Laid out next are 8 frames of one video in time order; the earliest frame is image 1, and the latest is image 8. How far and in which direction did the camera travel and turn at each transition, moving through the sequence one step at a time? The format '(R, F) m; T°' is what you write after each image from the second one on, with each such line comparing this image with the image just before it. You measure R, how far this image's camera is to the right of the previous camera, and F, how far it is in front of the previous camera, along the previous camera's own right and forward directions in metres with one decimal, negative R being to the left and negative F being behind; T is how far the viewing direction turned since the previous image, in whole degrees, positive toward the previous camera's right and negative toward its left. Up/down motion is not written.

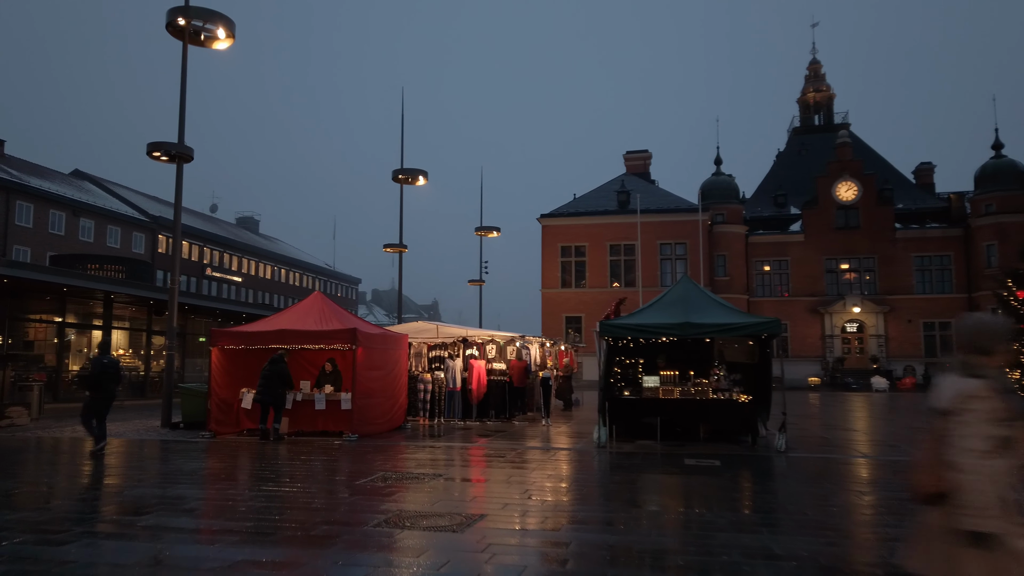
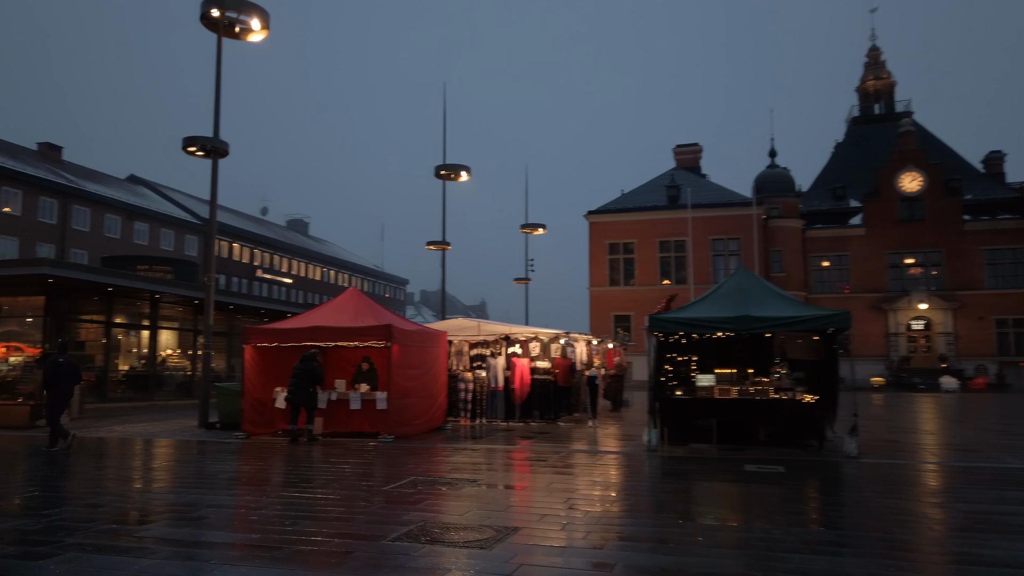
(+0.1, +0.8) m; -4°
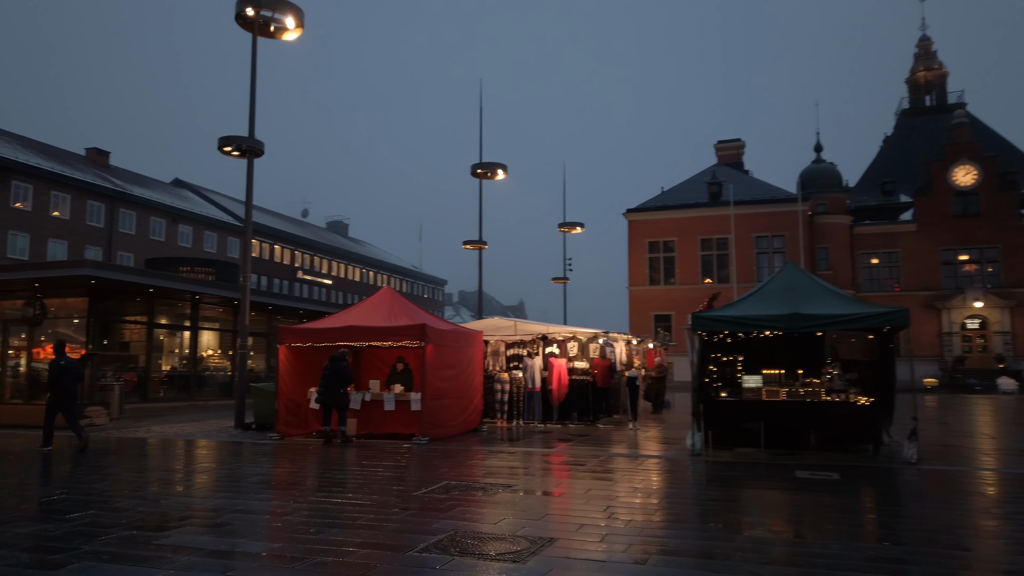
(0.0, +0.4) m; -3°
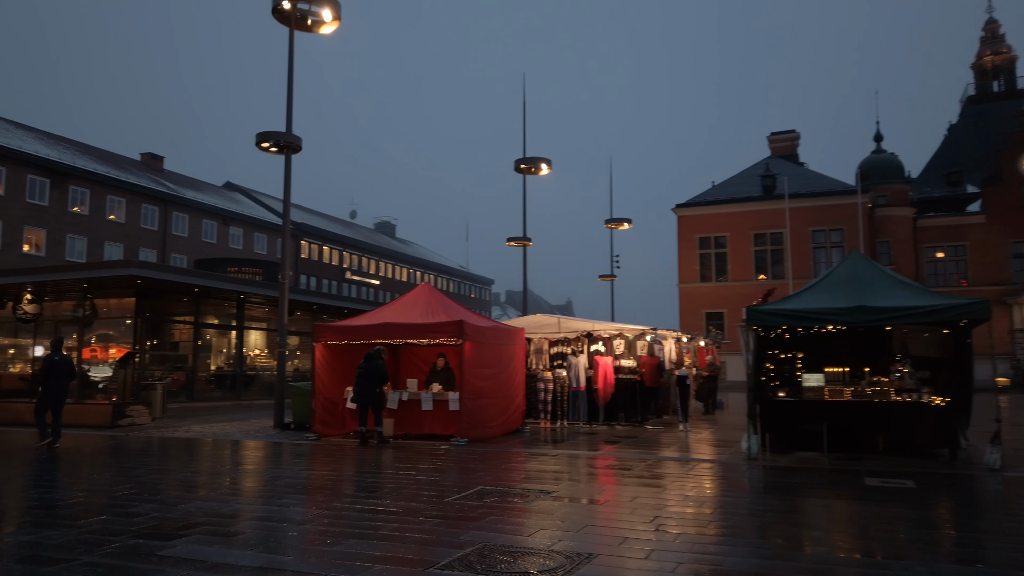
(+0.1, +0.6) m; -4°
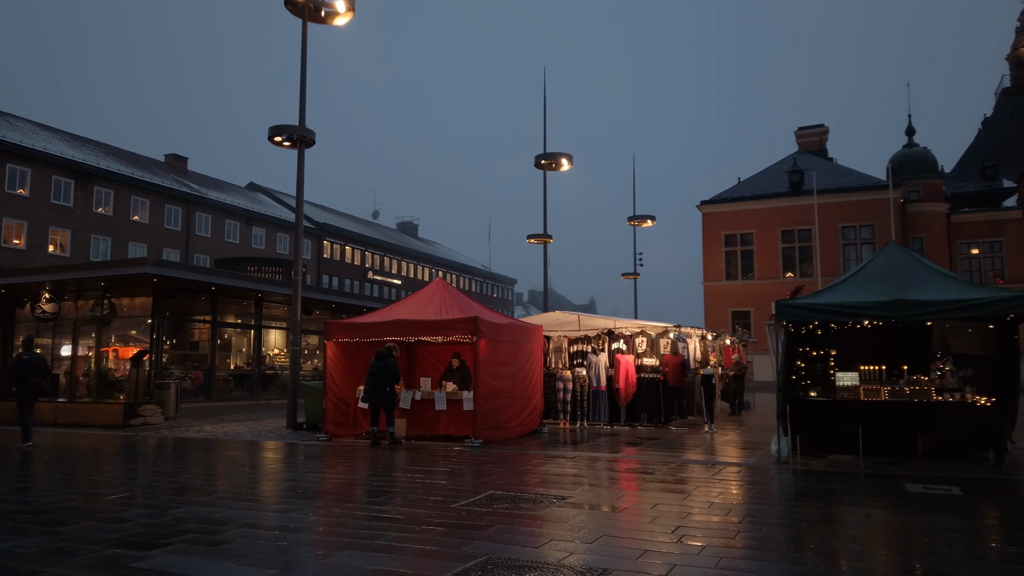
(+0.1, +0.5) m; -2°
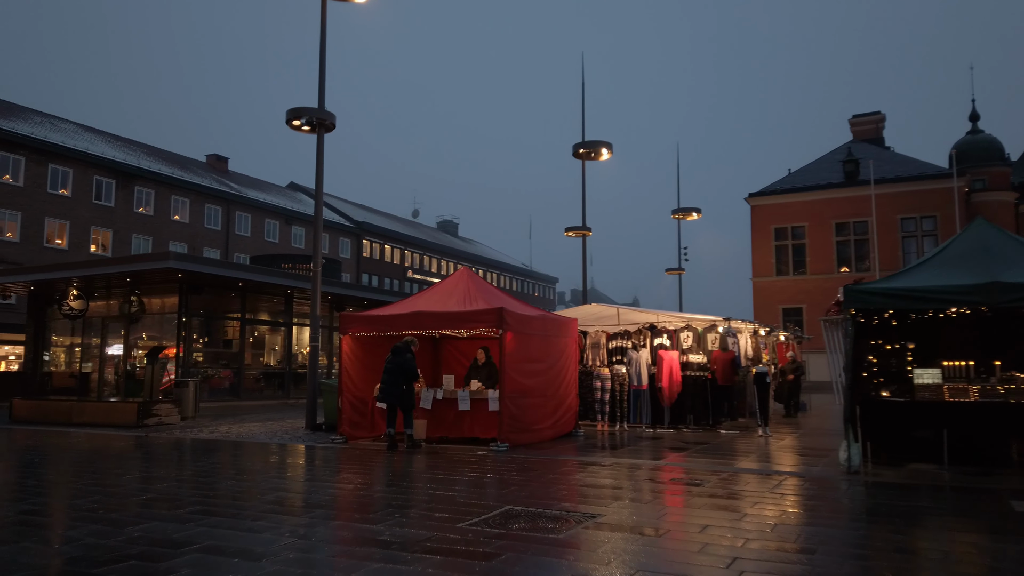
(+0.2, +1.1) m; -3°
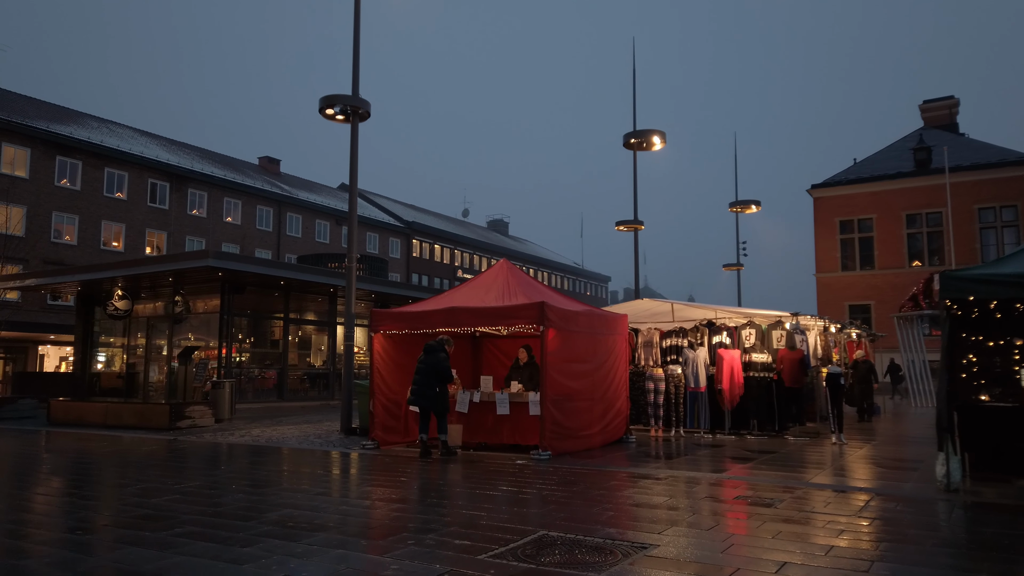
(+0.1, +1.0) m; -4°
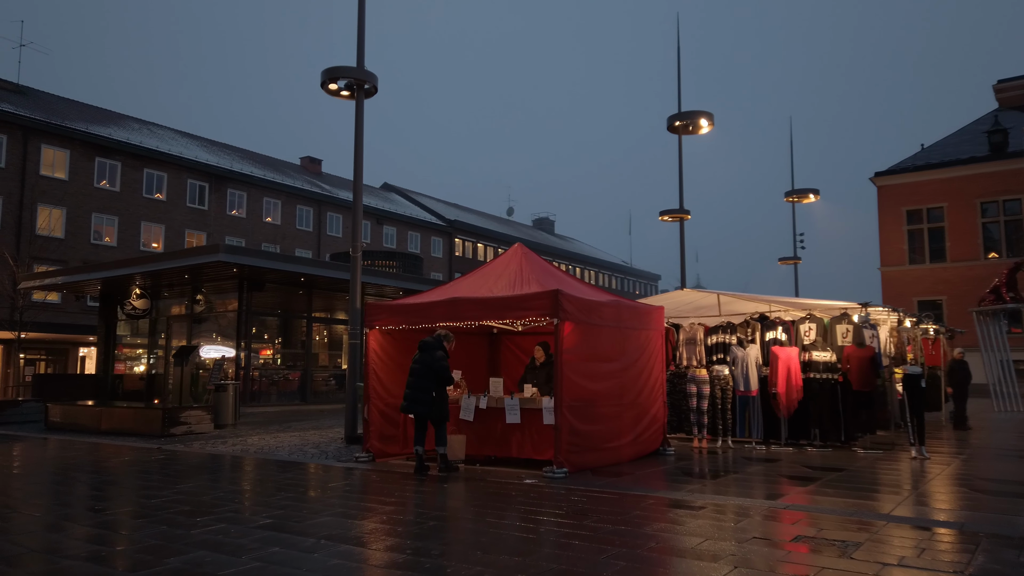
(+0.5, +1.5) m; -4°
